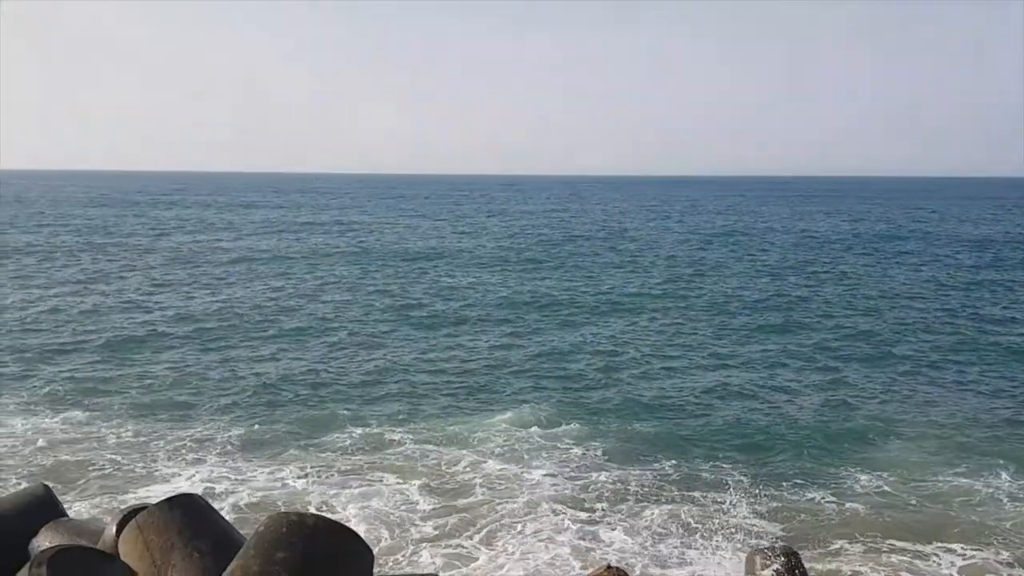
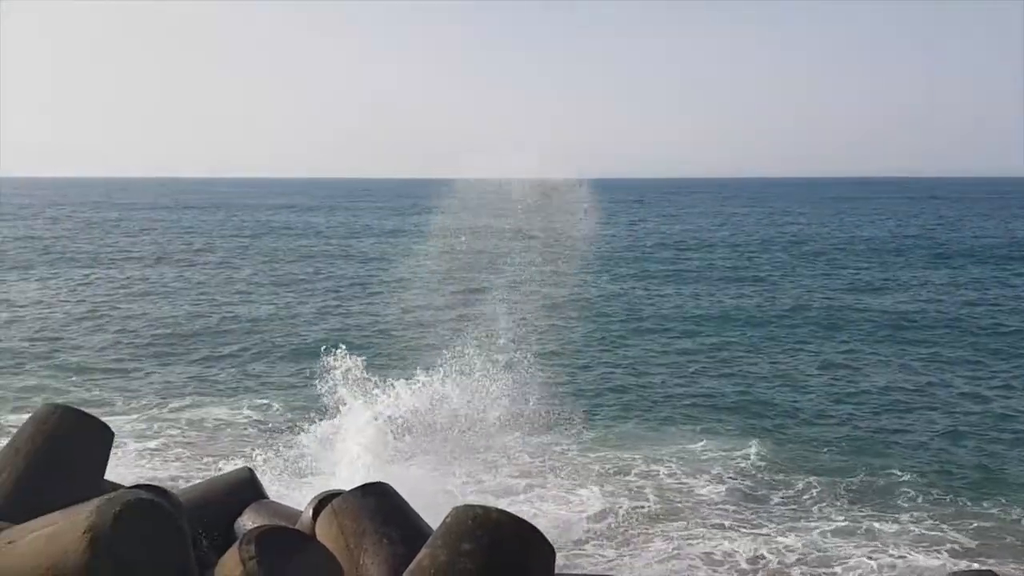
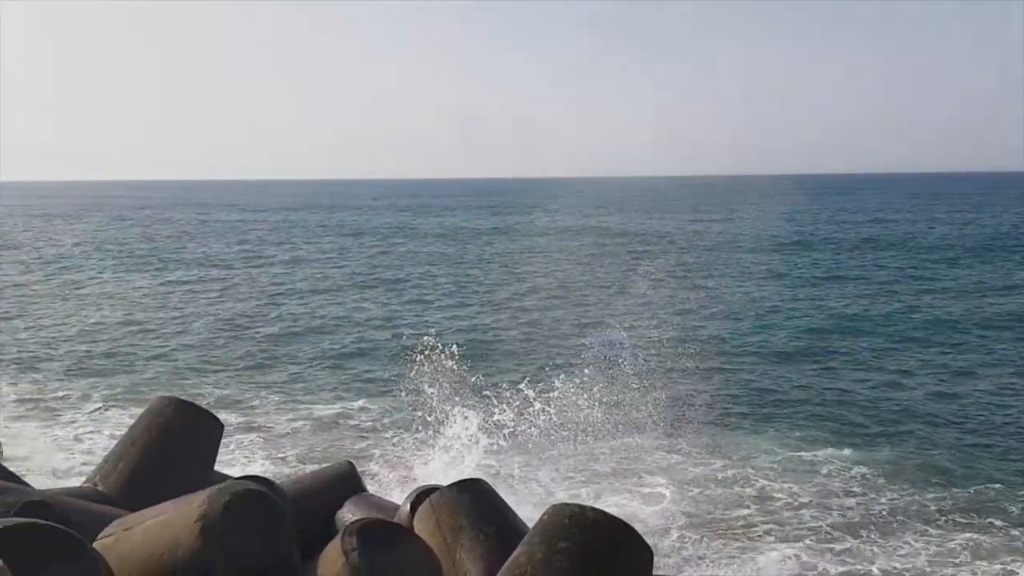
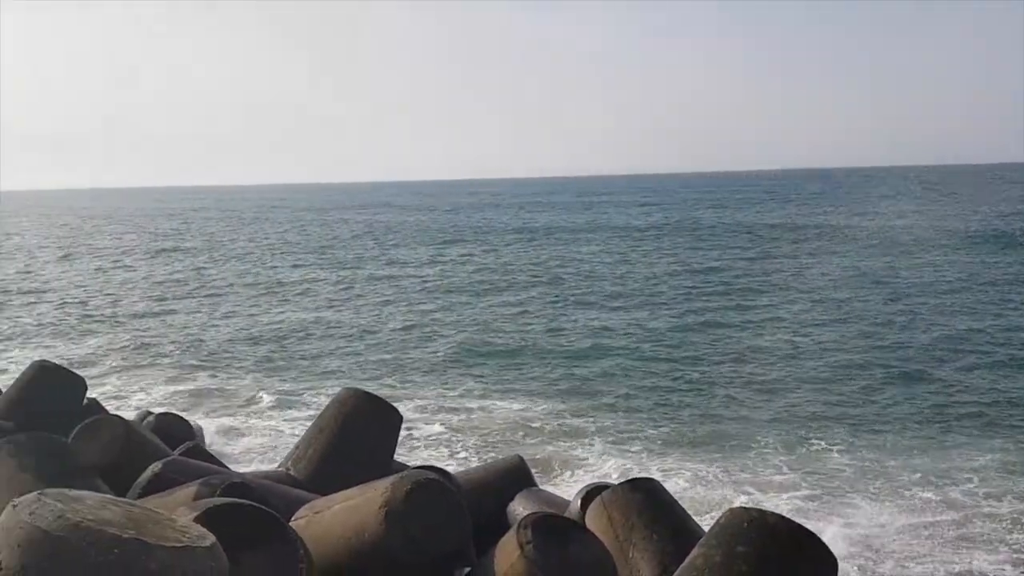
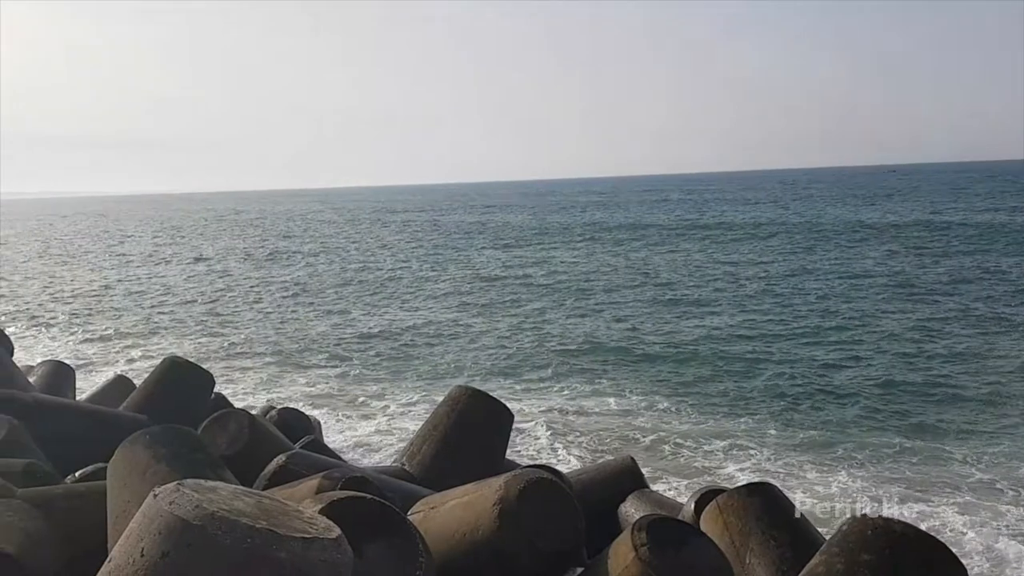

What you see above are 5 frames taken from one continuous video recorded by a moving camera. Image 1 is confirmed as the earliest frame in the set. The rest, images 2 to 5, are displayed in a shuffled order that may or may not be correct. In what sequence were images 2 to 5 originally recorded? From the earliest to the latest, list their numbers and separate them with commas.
2, 3, 4, 5
